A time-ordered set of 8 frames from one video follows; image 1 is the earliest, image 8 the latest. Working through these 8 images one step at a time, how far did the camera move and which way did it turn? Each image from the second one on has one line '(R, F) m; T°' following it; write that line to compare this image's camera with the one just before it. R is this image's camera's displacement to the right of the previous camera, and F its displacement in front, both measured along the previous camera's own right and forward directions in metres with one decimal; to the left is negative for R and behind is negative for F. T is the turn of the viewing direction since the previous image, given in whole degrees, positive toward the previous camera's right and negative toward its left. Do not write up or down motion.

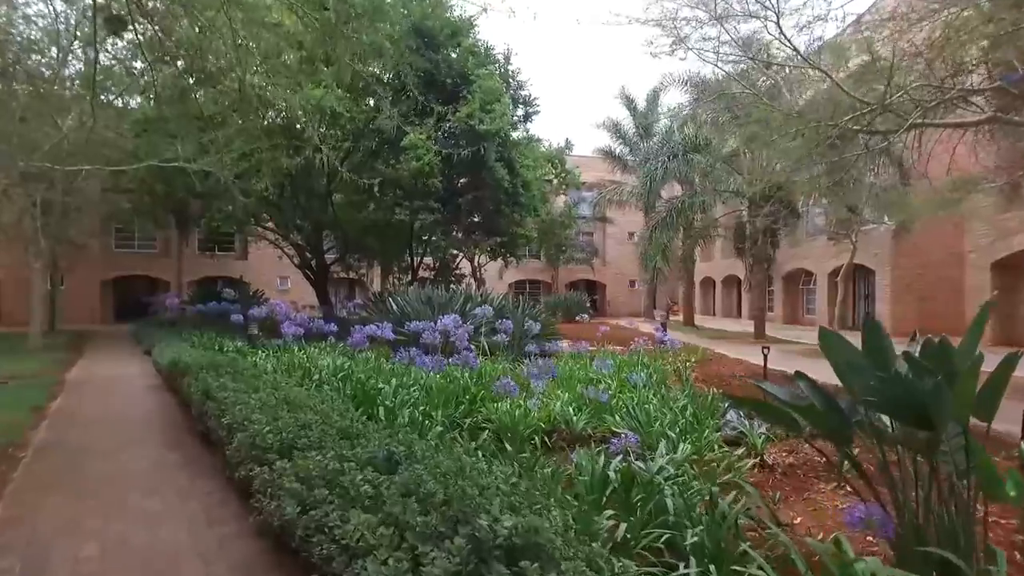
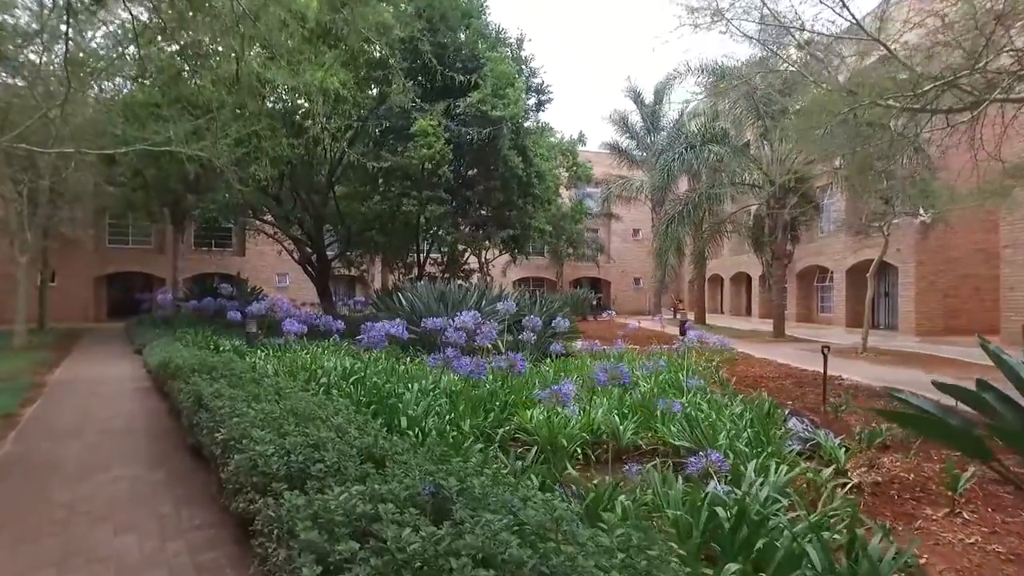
(-0.3, +0.7) m; 0°
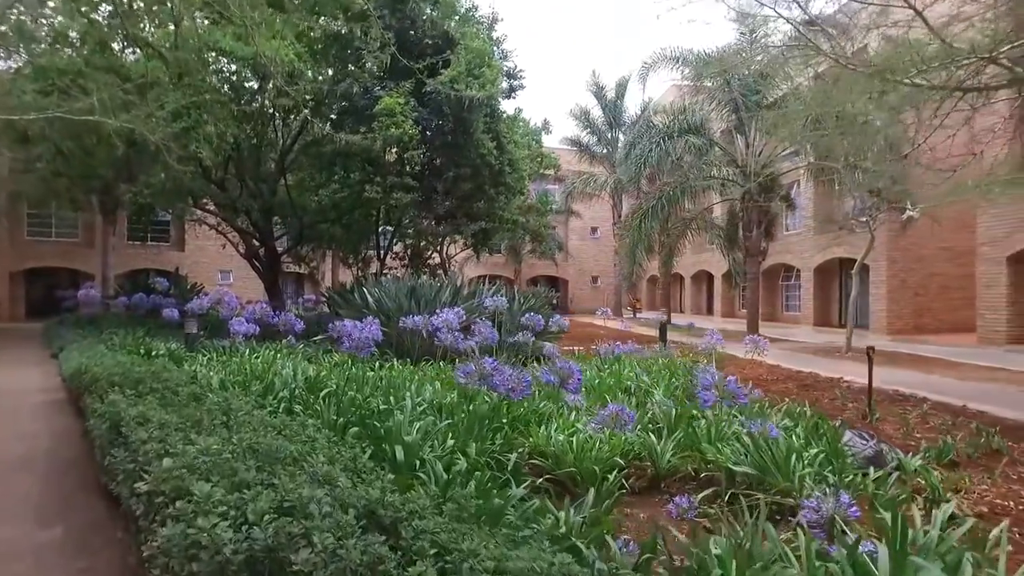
(-0.4, +1.0) m; +4°
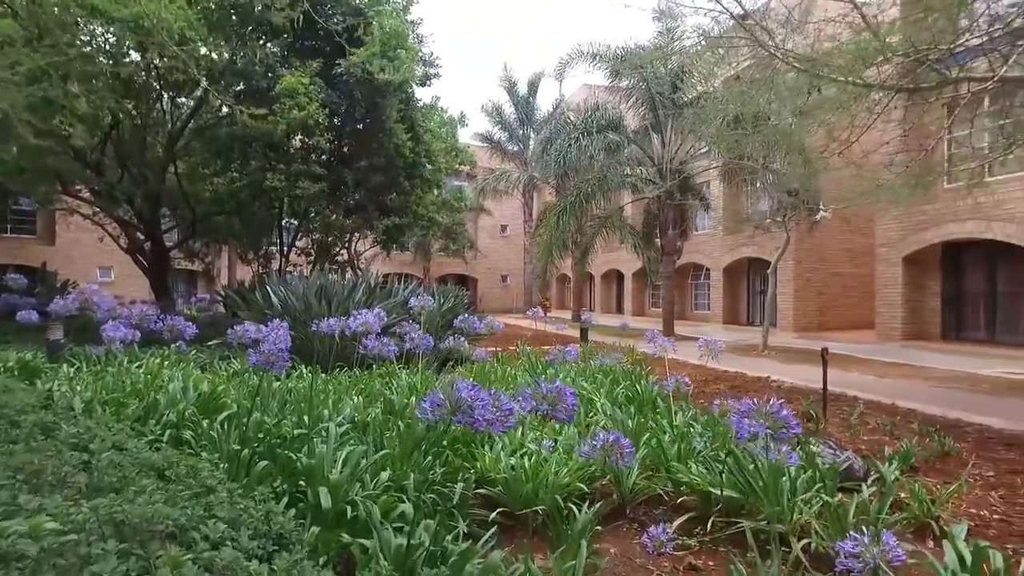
(-0.2, +0.6) m; +8°
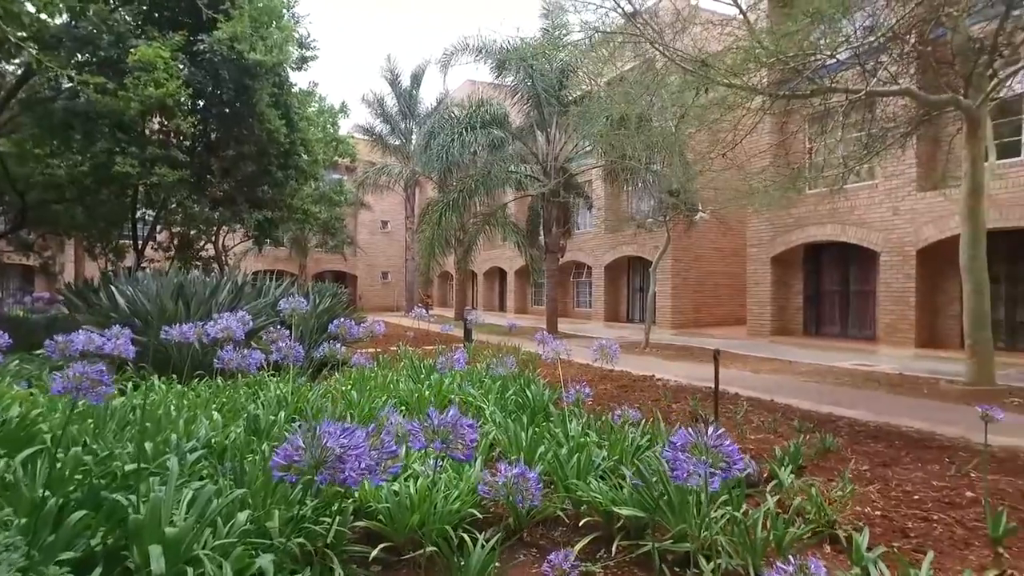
(0.0, +0.4) m; +10°
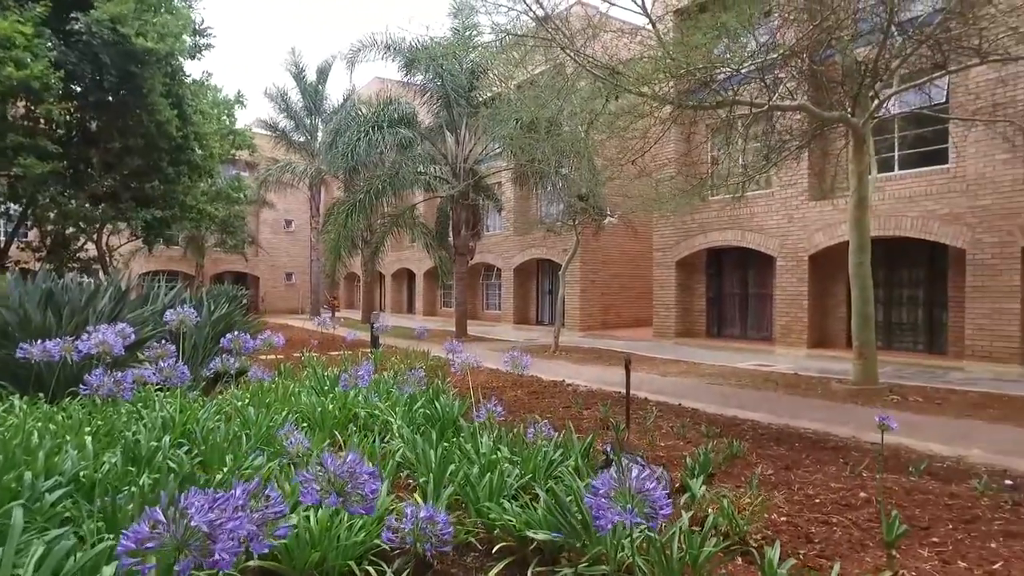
(0.0, +0.2) m; +7°
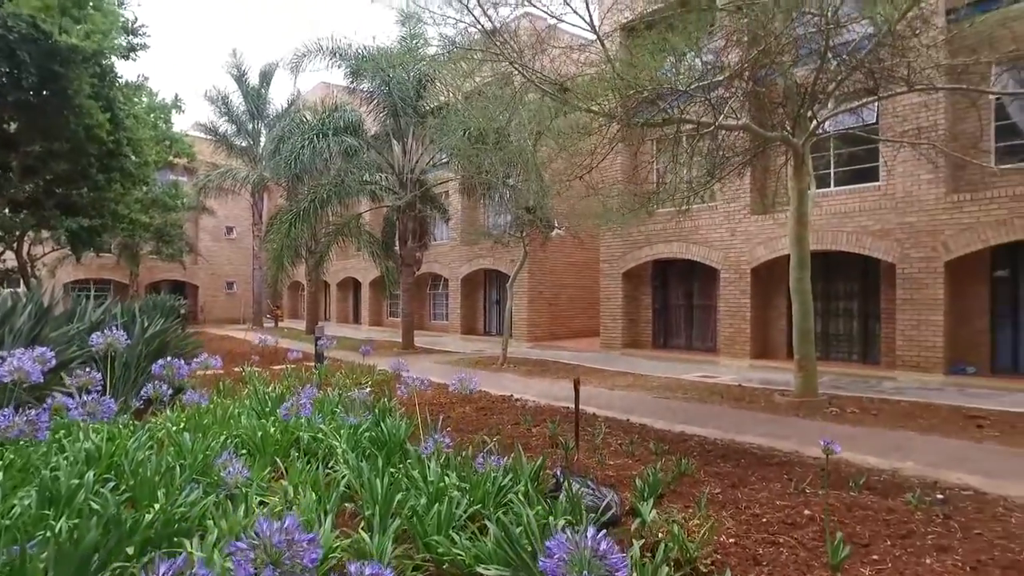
(0.0, +0.1) m; +4°
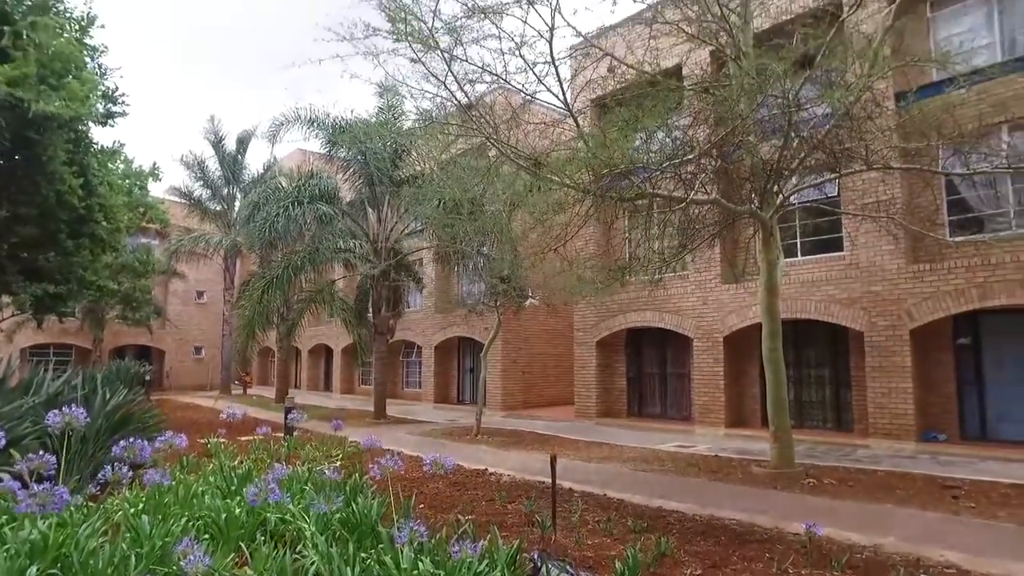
(0.0, 0.0) m; +2°
